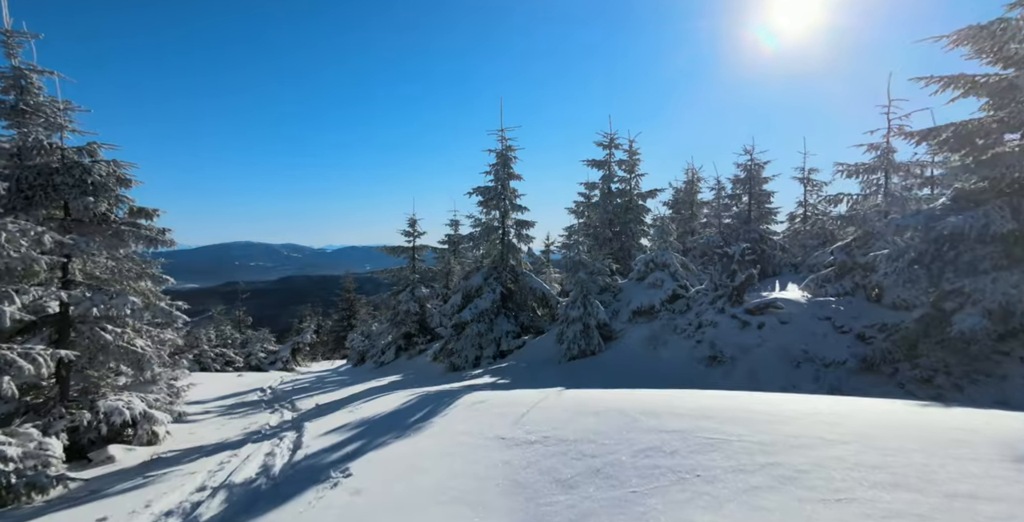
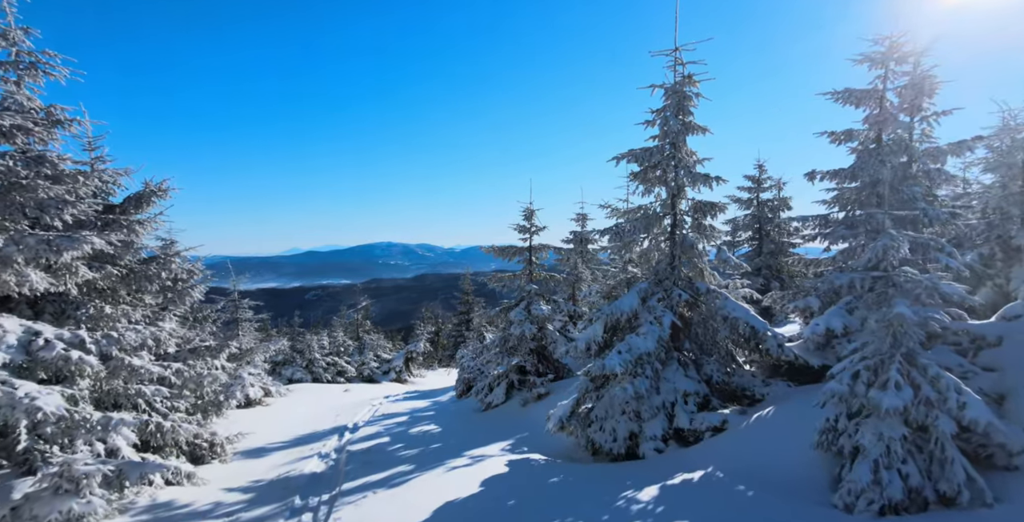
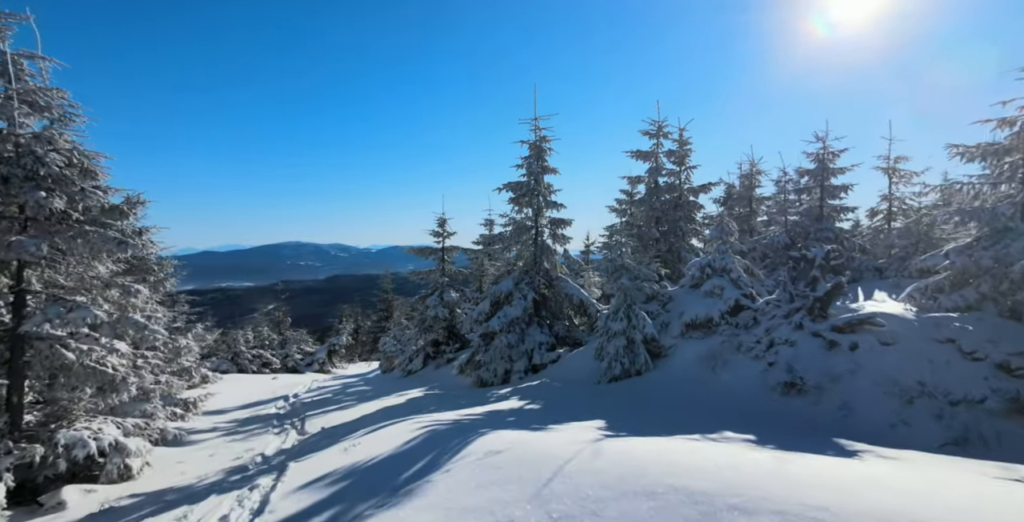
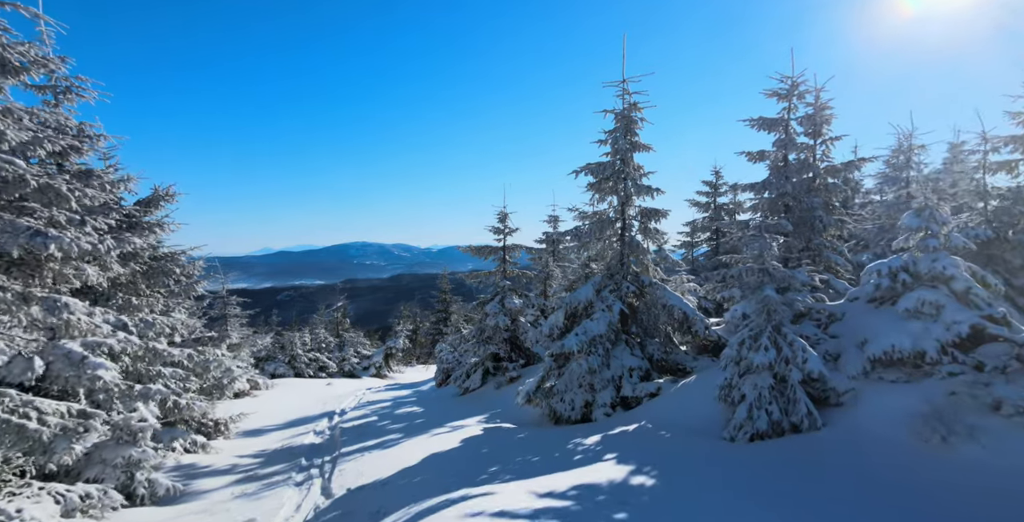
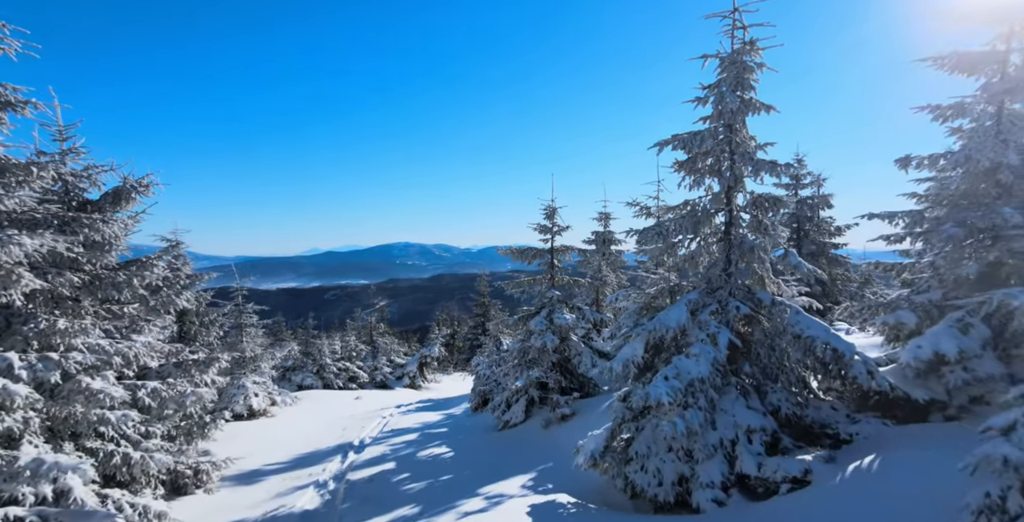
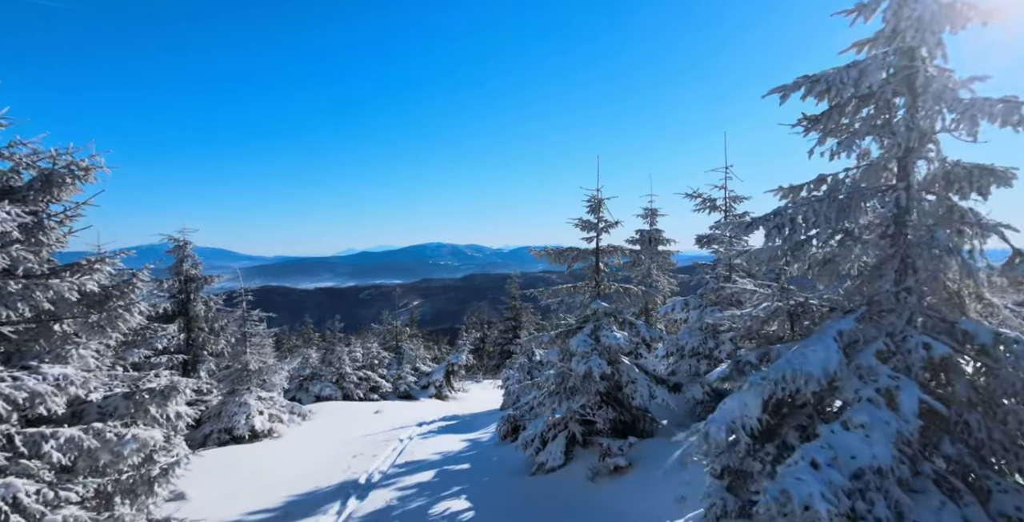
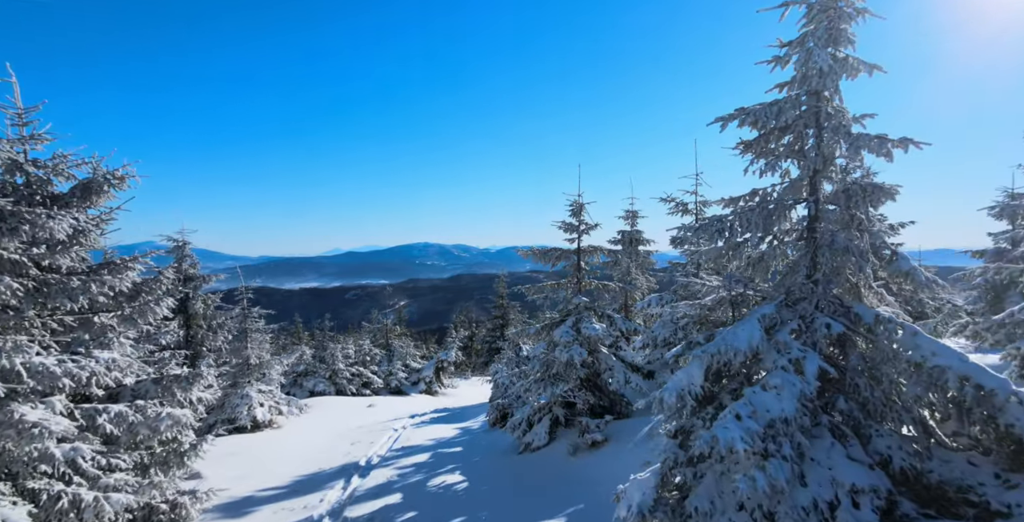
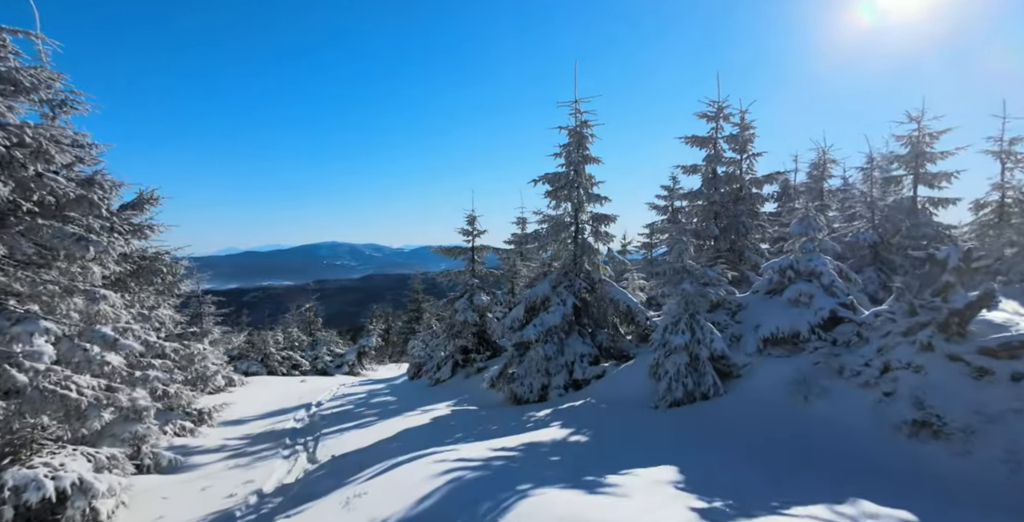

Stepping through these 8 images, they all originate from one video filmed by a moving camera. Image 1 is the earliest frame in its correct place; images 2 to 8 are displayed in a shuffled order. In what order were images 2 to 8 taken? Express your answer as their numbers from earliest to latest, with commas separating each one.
3, 8, 4, 2, 5, 7, 6
